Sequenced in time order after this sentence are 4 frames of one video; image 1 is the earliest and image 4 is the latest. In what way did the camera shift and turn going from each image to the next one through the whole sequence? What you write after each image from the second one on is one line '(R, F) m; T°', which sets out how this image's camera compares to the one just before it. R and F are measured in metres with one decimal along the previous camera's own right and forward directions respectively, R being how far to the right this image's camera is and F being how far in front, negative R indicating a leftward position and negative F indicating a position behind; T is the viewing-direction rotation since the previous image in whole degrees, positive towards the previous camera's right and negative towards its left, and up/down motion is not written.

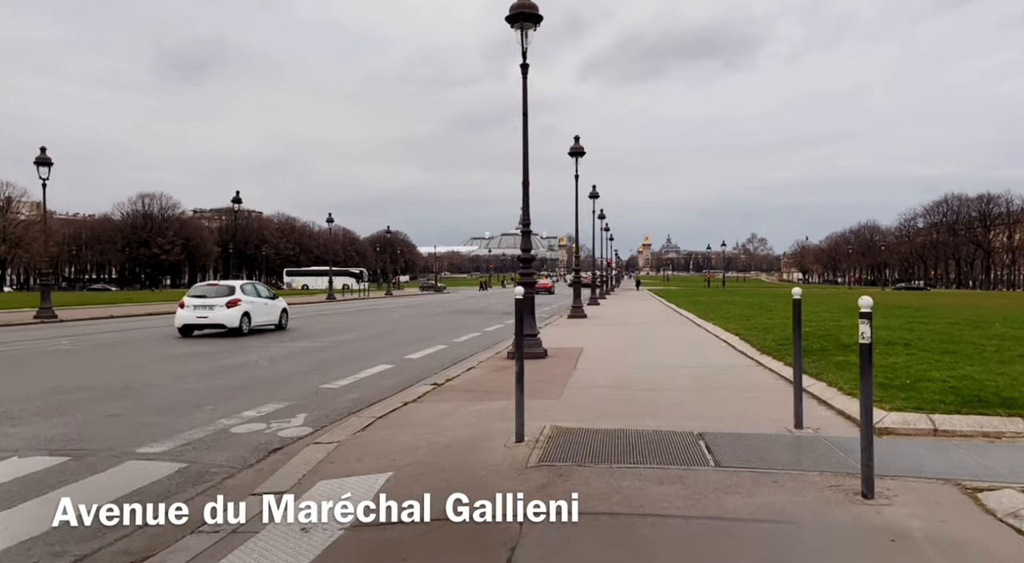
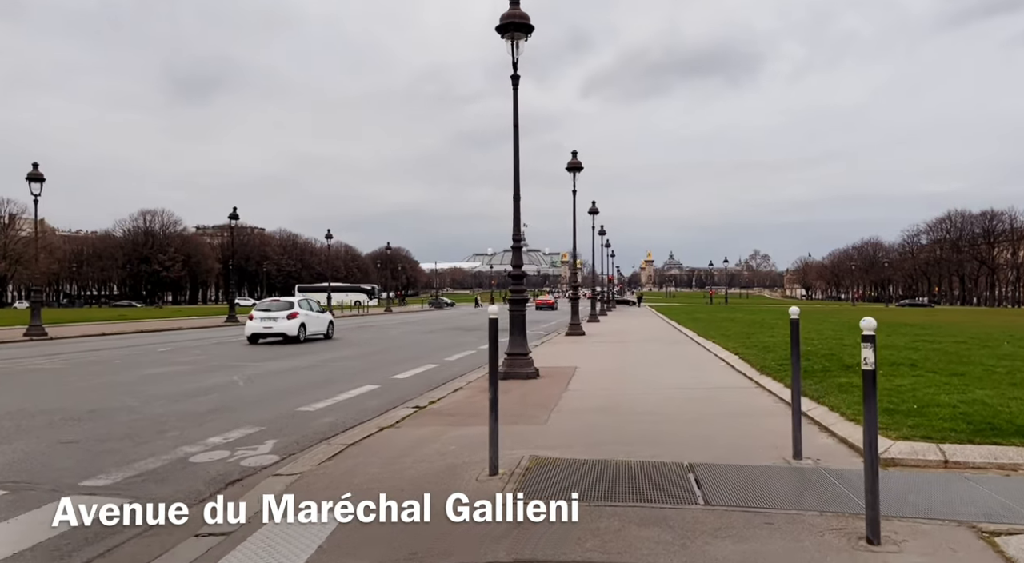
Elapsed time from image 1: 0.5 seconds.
(+0.3, +0.4) m; 0°
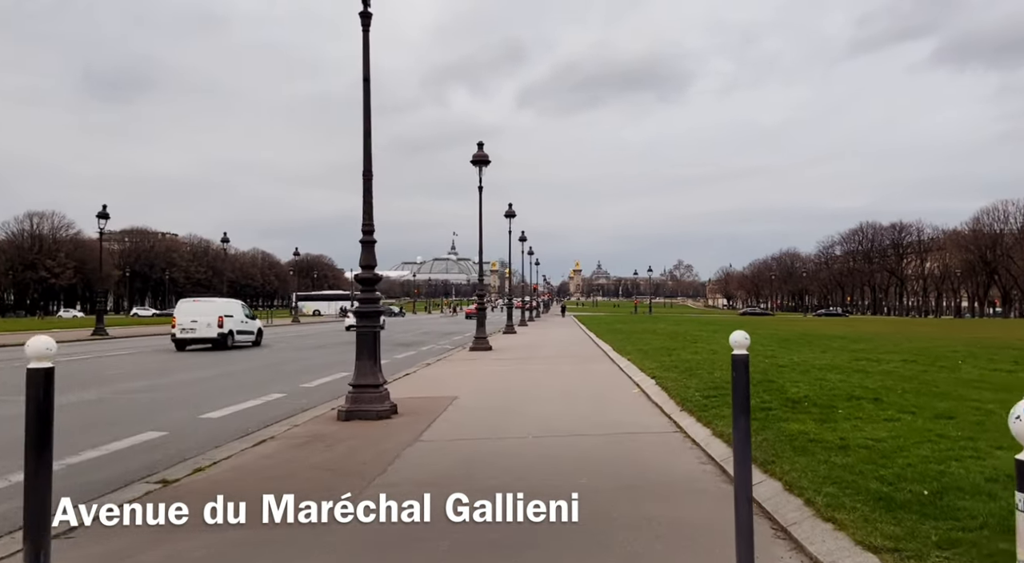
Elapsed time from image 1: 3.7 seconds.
(+1.3, +3.2) m; +6°
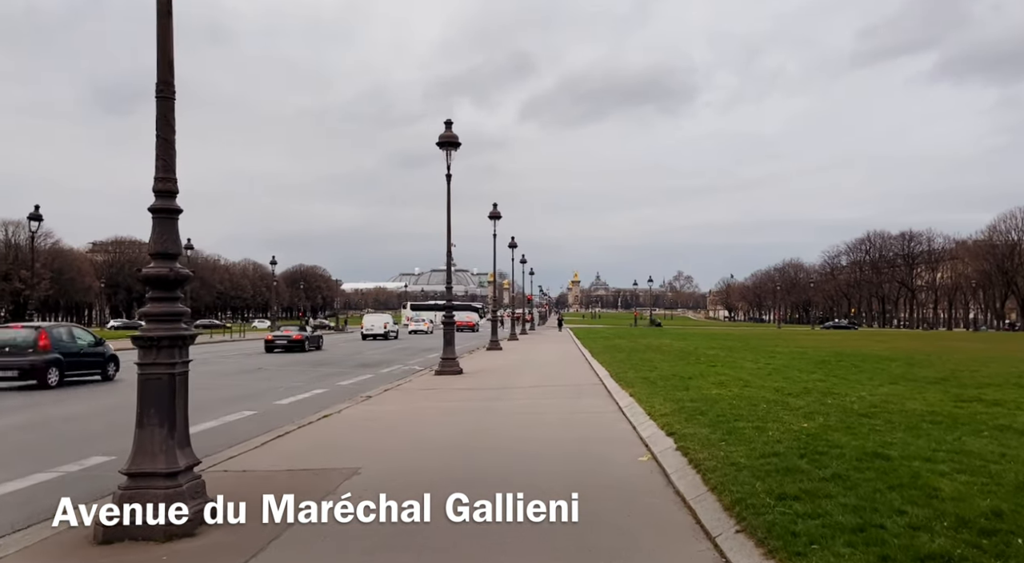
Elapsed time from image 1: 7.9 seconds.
(+0.8, +4.4) m; 0°
